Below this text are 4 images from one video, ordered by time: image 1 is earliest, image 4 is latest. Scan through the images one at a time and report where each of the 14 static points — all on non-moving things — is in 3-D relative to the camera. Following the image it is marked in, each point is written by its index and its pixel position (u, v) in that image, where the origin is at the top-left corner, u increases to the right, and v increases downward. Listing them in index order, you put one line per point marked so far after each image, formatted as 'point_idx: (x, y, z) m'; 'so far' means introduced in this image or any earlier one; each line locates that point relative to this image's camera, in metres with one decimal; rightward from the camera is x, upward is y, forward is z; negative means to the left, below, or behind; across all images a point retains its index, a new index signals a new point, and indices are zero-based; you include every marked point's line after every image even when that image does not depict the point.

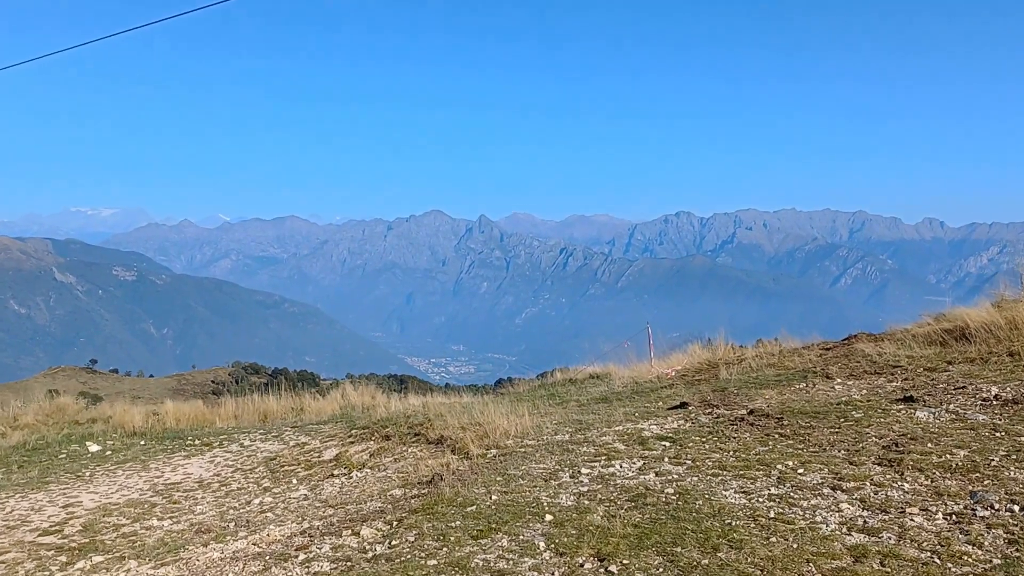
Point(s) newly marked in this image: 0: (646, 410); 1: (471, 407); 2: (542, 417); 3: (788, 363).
0: (+1.3, -1.2, +7.1) m
1: (-0.6, -1.5, +8.9) m
2: (+0.4, -1.3, +7.5) m
3: (+3.2, -0.9, +8.2) m
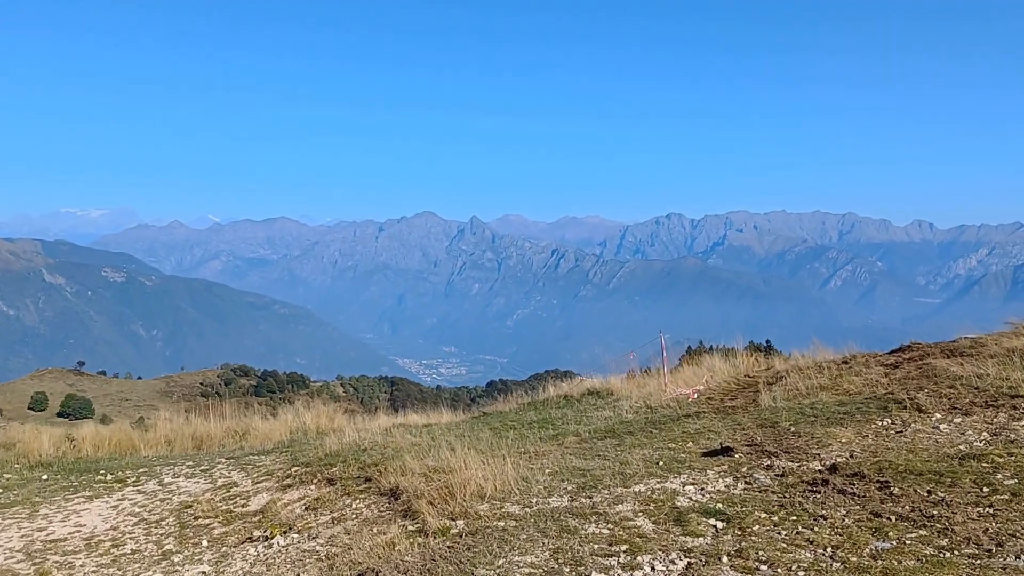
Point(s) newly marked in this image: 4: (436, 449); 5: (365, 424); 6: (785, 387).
0: (+1.2, -1.2, +5.2) m
1: (-0.8, -1.5, +7.1) m
2: (+0.3, -1.3, +5.6) m
3: (+3.0, -0.9, +6.4) m
4: (-0.7, -1.4, +6.4) m
5: (-1.9, -1.9, +10.0) m
6: (+2.6, -0.9, +6.8) m
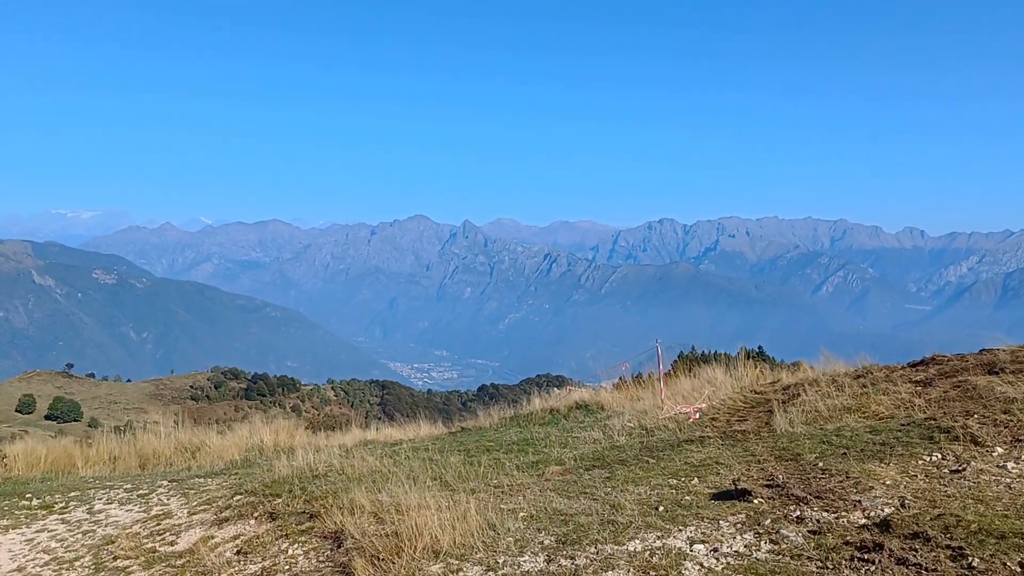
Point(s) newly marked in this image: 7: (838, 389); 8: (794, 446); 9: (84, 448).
0: (+1.0, -1.2, +4.3) m
1: (-1.0, -1.5, +6.2) m
2: (+0.1, -1.3, +4.7) m
3: (+2.8, -0.9, +5.5) m
4: (-0.9, -1.5, +5.4) m
5: (-2.2, -2.0, +9.0) m
6: (+2.4, -1.0, +5.9) m
7: (+3.0, -0.9, +6.7) m
8: (+1.9, -1.1, +4.7) m
9: (-5.7, -2.1, +9.5) m
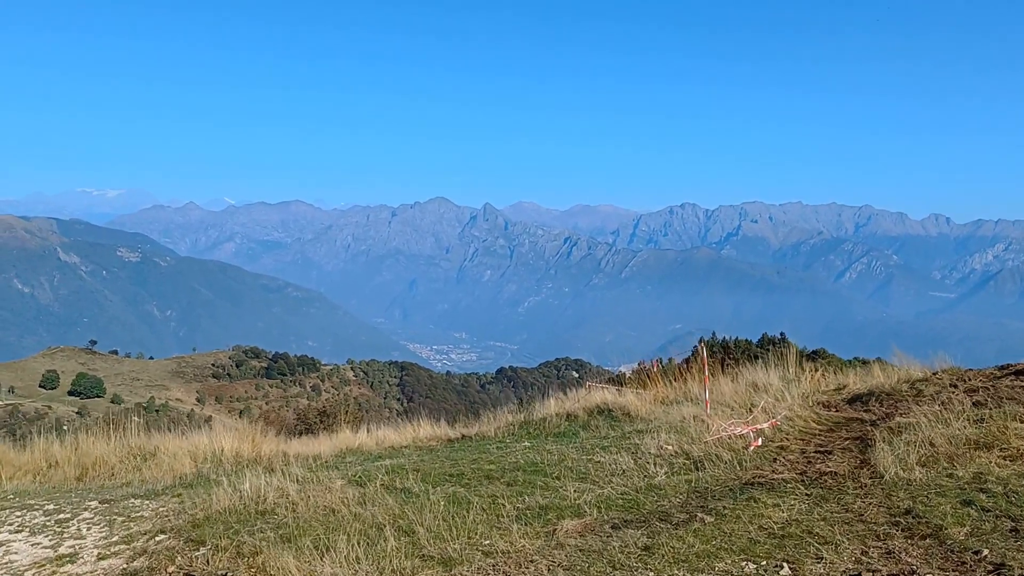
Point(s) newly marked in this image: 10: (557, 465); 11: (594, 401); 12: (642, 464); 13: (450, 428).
0: (+0.9, -1.1, +2.8) m
1: (-1.0, -1.4, +4.7) m
2: (0.0, -1.3, +3.2) m
3: (+2.8, -0.9, +3.9) m
4: (-0.9, -1.4, +4.0) m
5: (-2.1, -1.8, +7.6) m
6: (+2.4, -0.9, +4.3) m
7: (+3.0, -0.9, +5.1) m
8: (+1.8, -1.0, +3.1) m
9: (-5.6, -1.9, +8.2) m
10: (+0.3, -1.3, +5.4) m
11: (+1.0, -1.4, +9.0) m
12: (+1.0, -1.2, +4.9) m
13: (-1.1, -2.0, +10.3) m
